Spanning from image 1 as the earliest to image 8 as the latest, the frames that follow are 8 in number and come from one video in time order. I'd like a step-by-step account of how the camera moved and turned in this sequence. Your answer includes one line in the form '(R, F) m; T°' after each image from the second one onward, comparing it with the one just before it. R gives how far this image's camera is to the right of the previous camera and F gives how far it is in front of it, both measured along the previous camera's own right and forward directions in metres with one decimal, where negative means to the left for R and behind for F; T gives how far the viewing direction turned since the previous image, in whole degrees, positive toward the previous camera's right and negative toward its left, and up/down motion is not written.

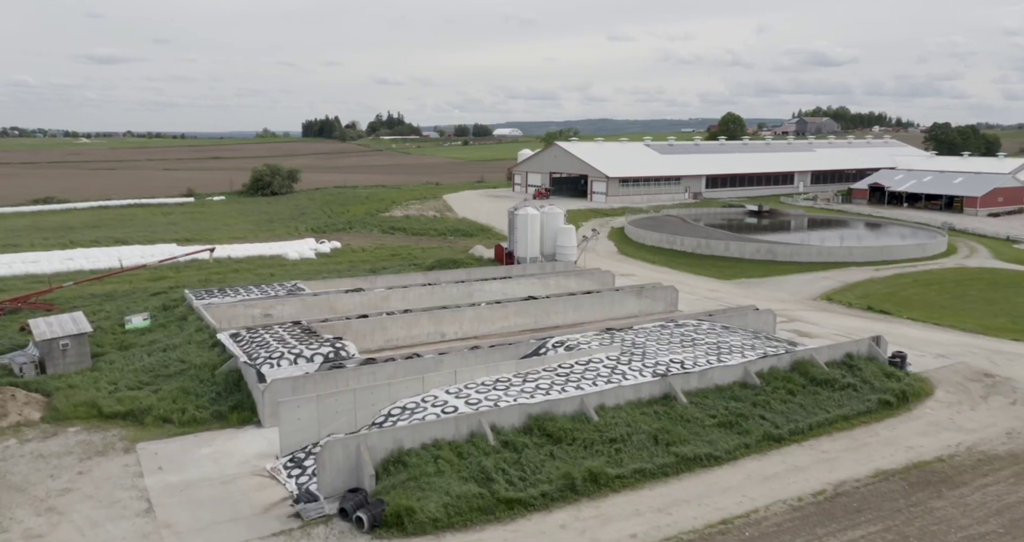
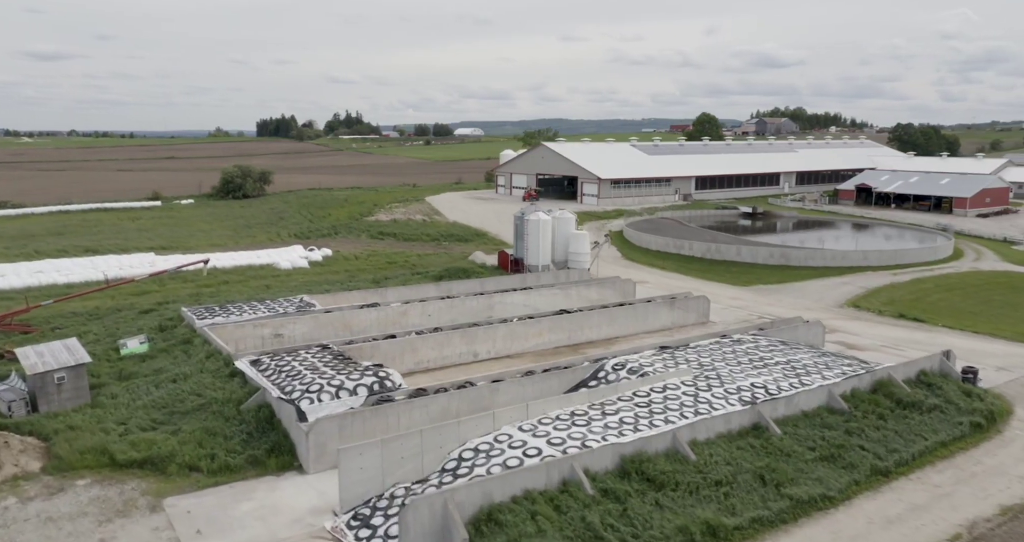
(-2.0, +1.6) m; +3°
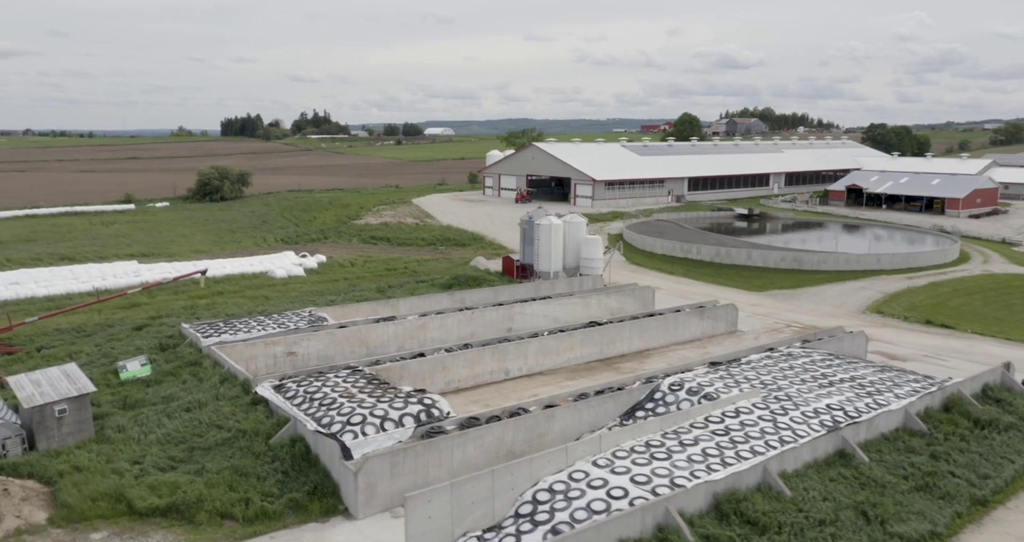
(-1.5, +1.3) m; +3°
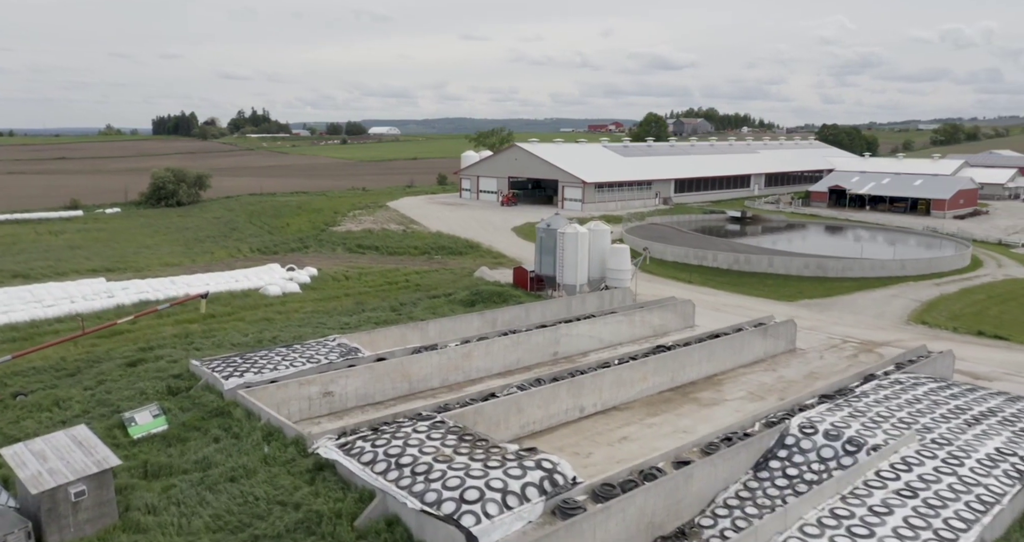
(-2.7, +2.3) m; +5°
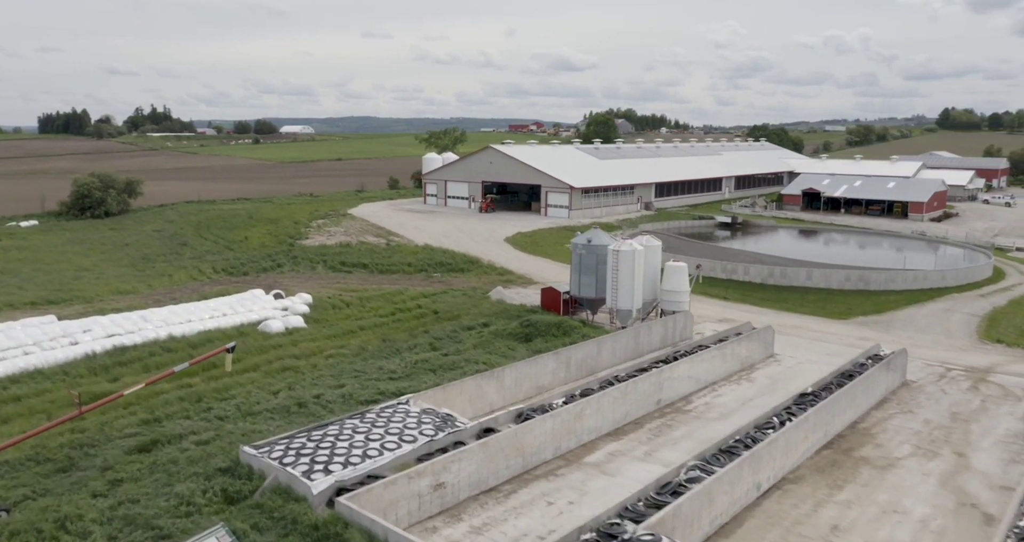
(-3.9, +3.6) m; +7°
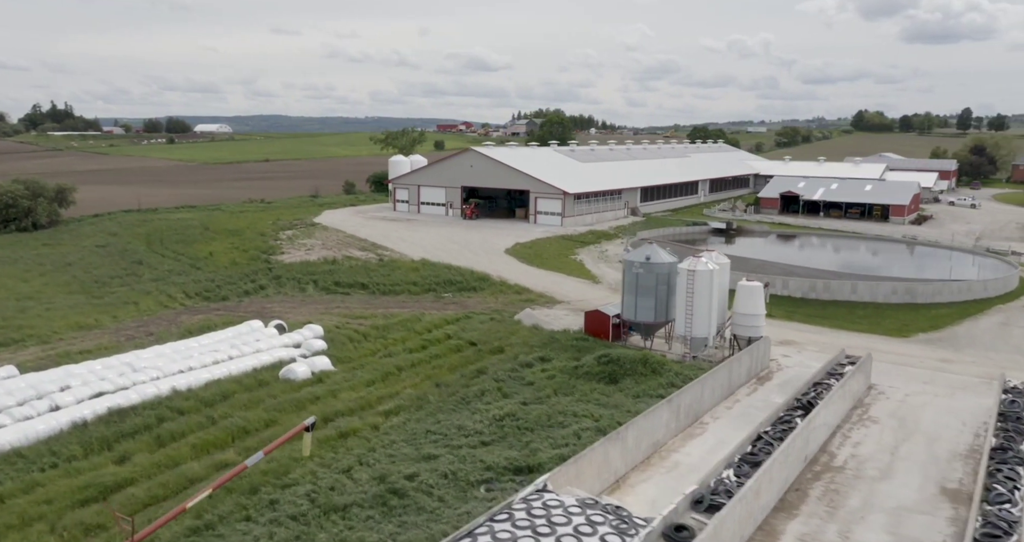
(-3.5, +3.1) m; +6°
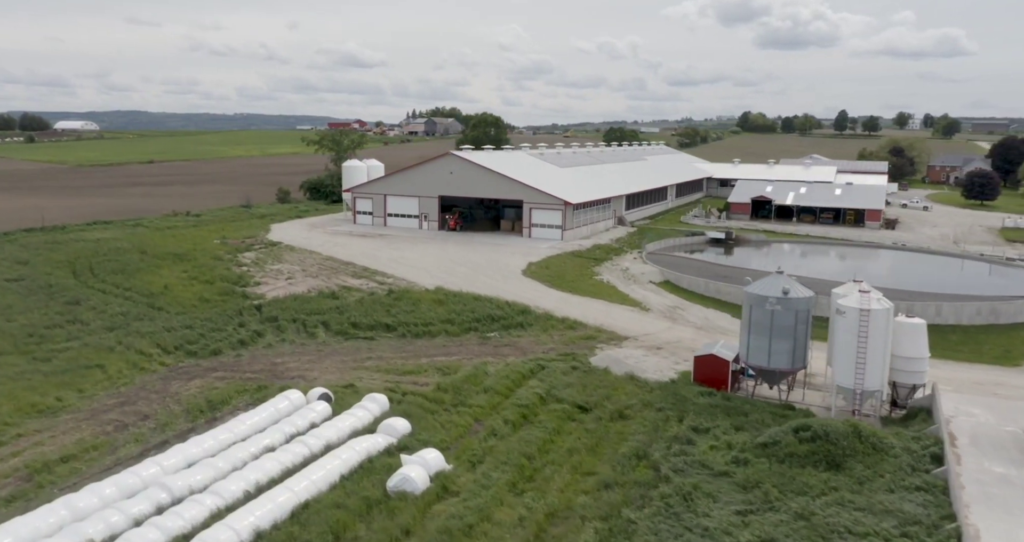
(-5.1, +4.6) m; +9°
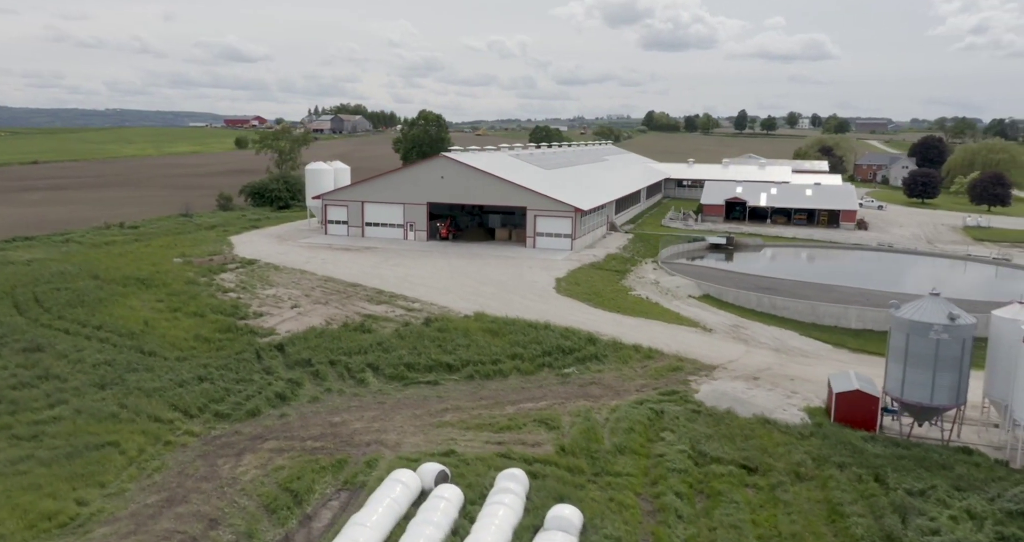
(-4.5, +3.4) m; +8°
